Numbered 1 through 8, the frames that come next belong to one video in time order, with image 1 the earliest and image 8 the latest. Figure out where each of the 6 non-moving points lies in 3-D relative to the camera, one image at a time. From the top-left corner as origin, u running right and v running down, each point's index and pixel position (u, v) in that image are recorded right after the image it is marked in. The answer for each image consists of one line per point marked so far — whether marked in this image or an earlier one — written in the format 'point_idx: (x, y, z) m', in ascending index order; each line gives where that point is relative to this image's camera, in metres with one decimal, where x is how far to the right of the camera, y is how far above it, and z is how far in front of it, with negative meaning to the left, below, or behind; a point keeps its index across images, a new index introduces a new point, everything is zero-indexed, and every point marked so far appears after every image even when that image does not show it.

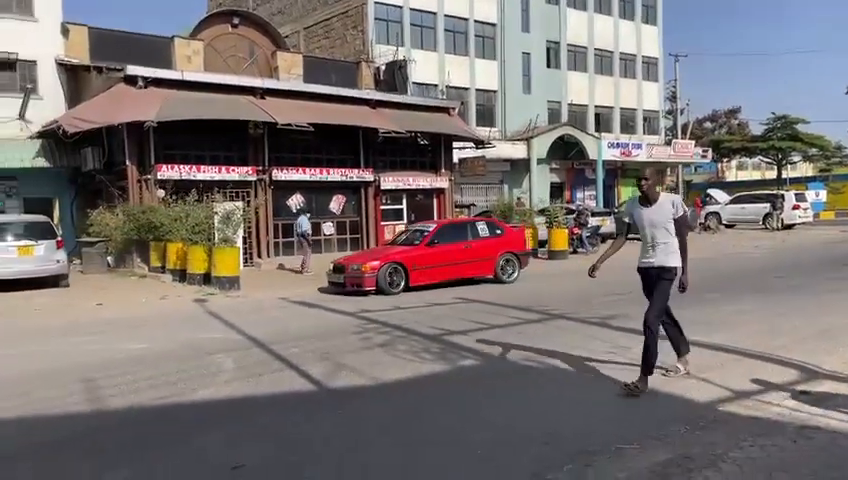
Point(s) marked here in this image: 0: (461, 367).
0: (+0.4, -1.3, +7.0) m
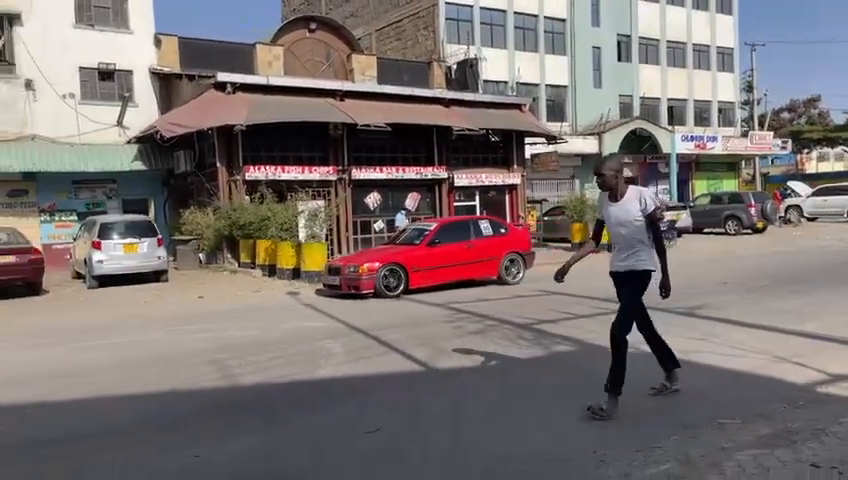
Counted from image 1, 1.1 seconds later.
0: (+1.4, -1.2, +7.3) m
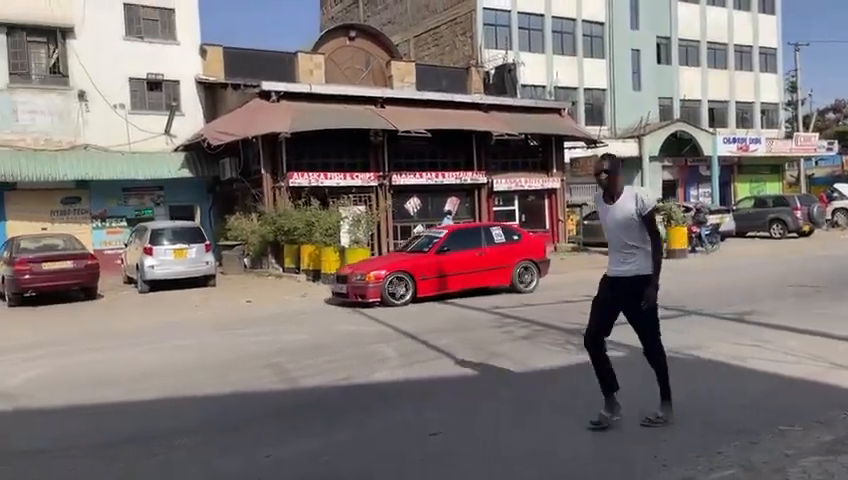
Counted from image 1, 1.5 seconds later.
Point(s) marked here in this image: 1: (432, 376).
0: (+2.0, -1.3, +7.4) m
1: (+0.1, -1.4, +6.9) m
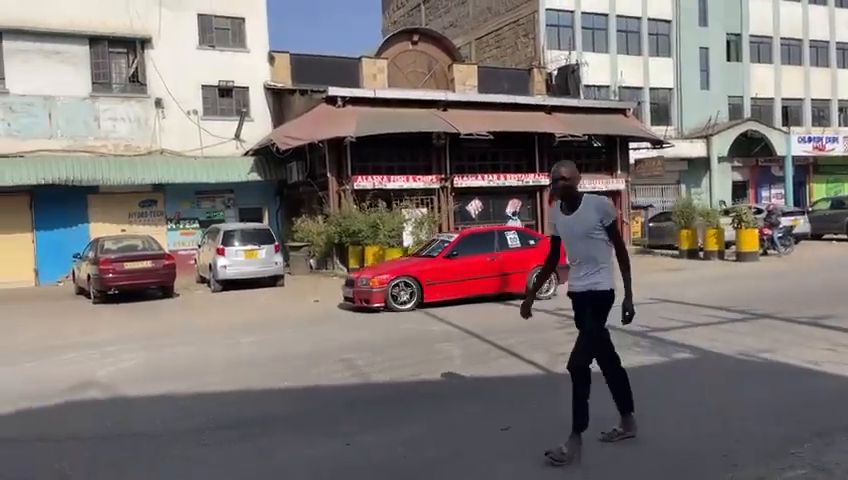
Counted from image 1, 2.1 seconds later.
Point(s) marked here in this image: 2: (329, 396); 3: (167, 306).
0: (+2.7, -1.3, +7.3) m
1: (+0.8, -1.4, +7.0) m
2: (-0.9, -1.5, +6.5) m
3: (-5.6, -1.4, +15.1) m
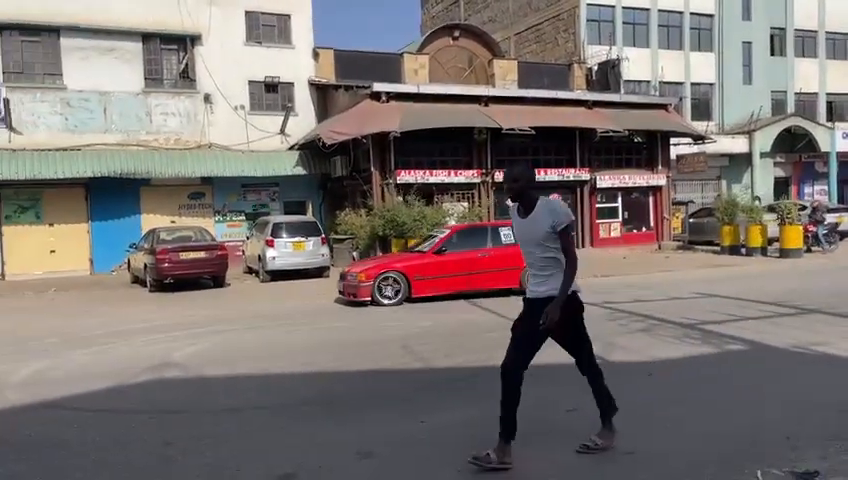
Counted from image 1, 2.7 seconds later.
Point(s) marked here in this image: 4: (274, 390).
0: (+3.3, -1.2, +7.5) m
1: (+1.4, -1.3, +7.3) m
2: (-0.3, -1.4, +6.9) m
3: (-4.6, -1.2, +15.7) m
4: (-1.4, -1.4, +6.7) m
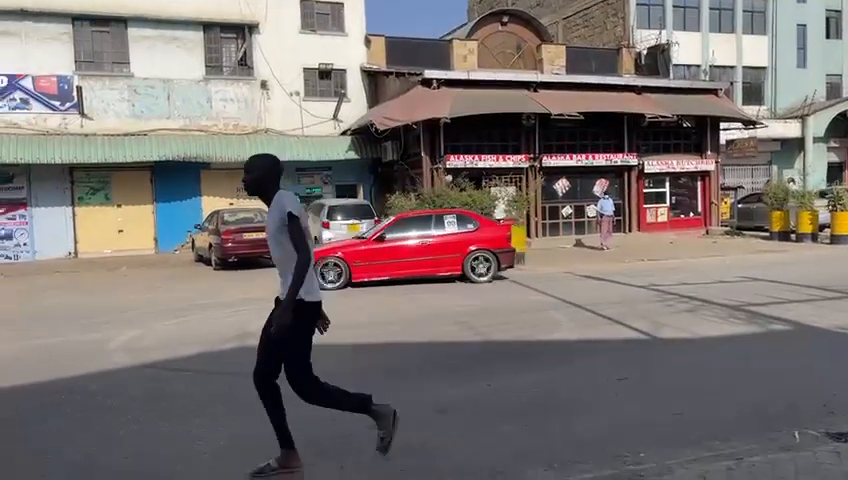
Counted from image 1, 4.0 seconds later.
0: (+4.0, -1.0, +8.0) m
1: (+2.1, -1.1, +7.8) m
2: (+0.4, -1.2, +7.5) m
3: (-3.4, -0.8, +16.6) m
4: (-0.8, -1.2, +7.4) m
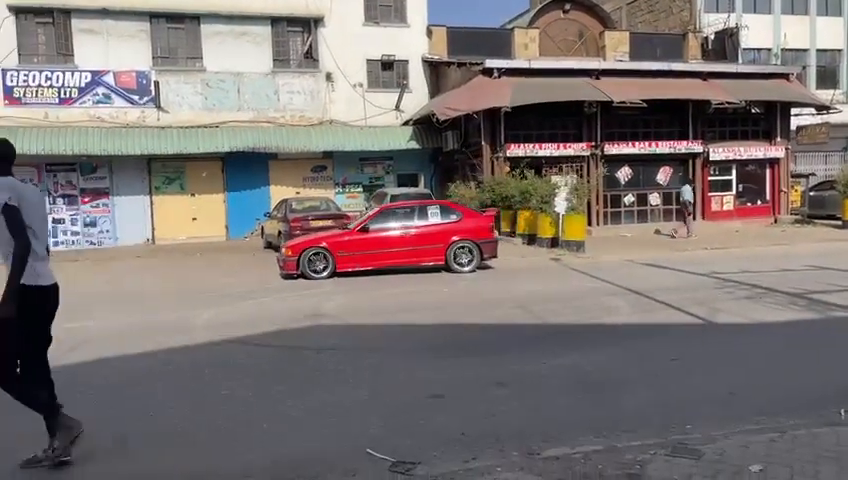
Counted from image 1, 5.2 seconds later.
0: (+4.7, -0.9, +8.0) m
1: (+2.8, -1.0, +8.0) m
2: (+1.0, -1.0, +7.9) m
3: (-2.0, -0.5, +17.2) m
4: (-0.1, -1.1, +7.8) m
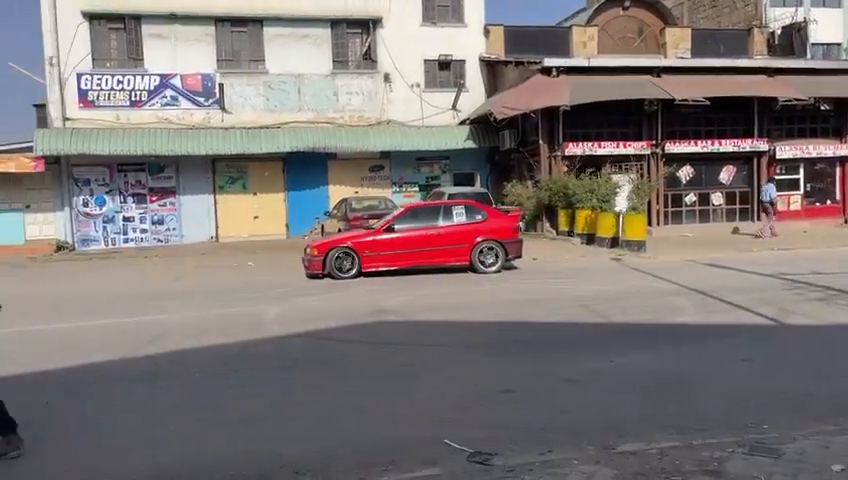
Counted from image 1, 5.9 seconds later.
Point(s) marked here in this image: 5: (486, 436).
0: (+5.5, -0.9, +7.7) m
1: (+3.5, -0.9, +7.9) m
2: (+1.8, -1.0, +7.9) m
3: (-0.5, -0.5, +17.4) m
4: (+0.6, -1.1, +7.9) m
5: (+0.4, -1.4, +4.8) m
